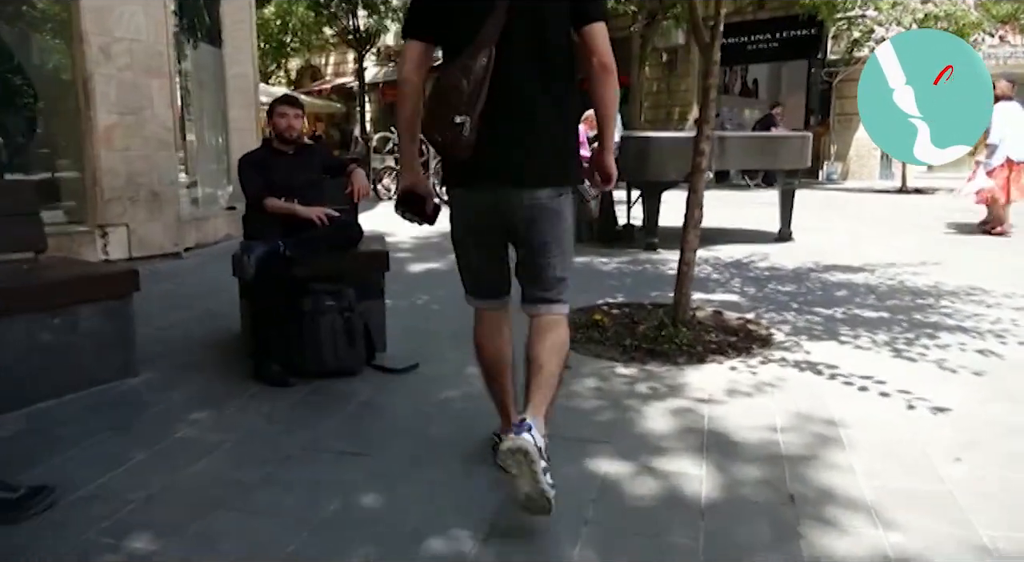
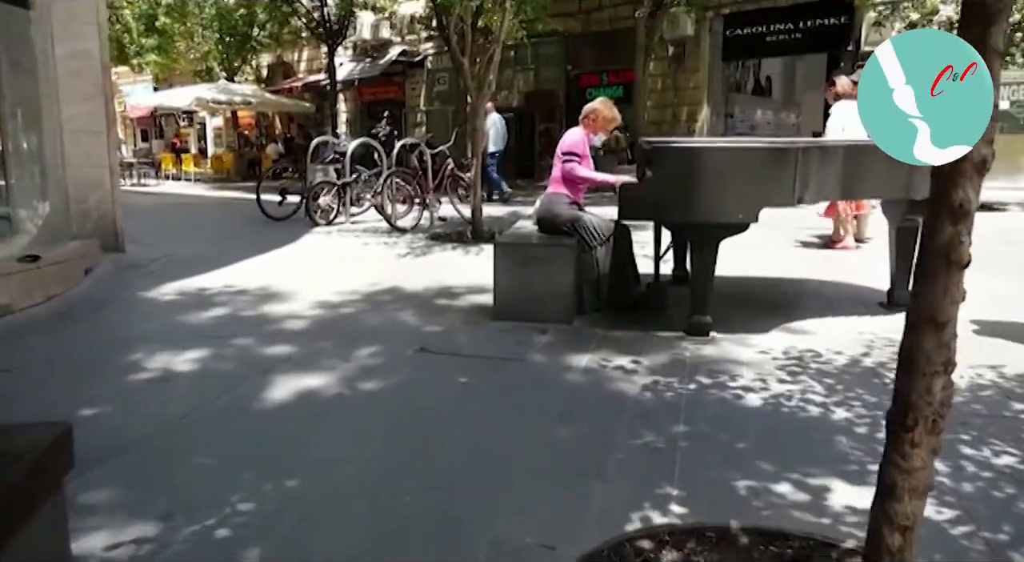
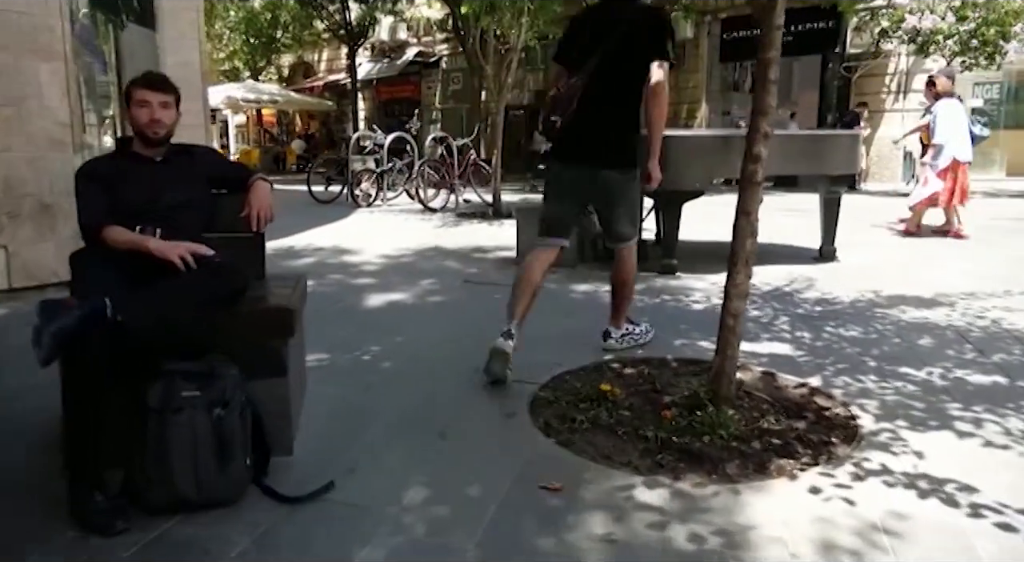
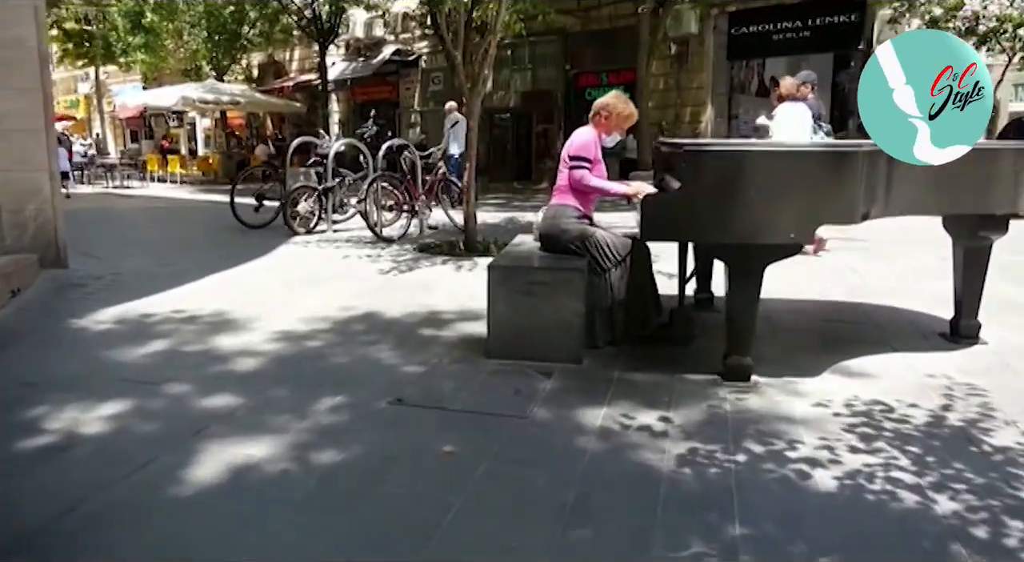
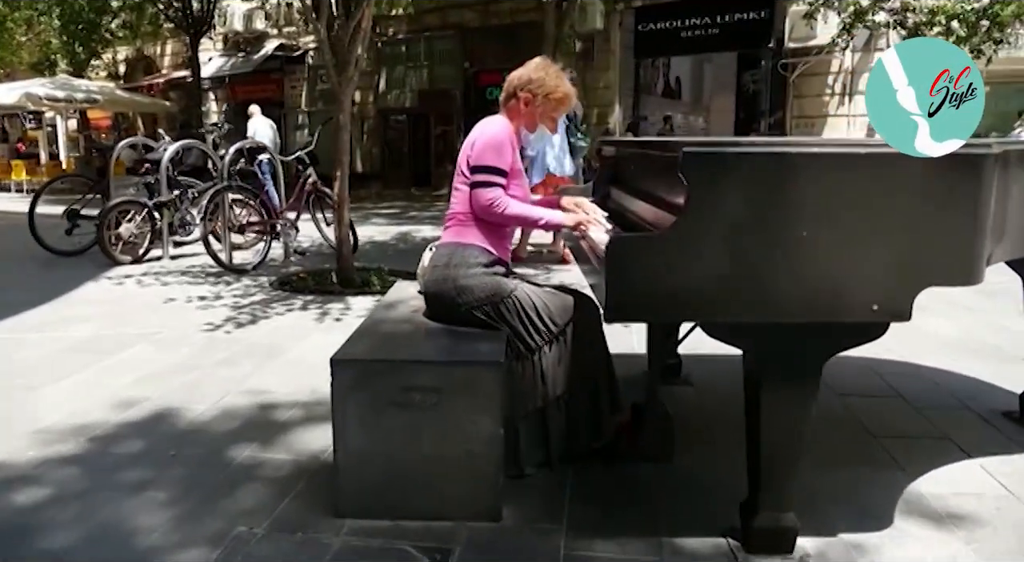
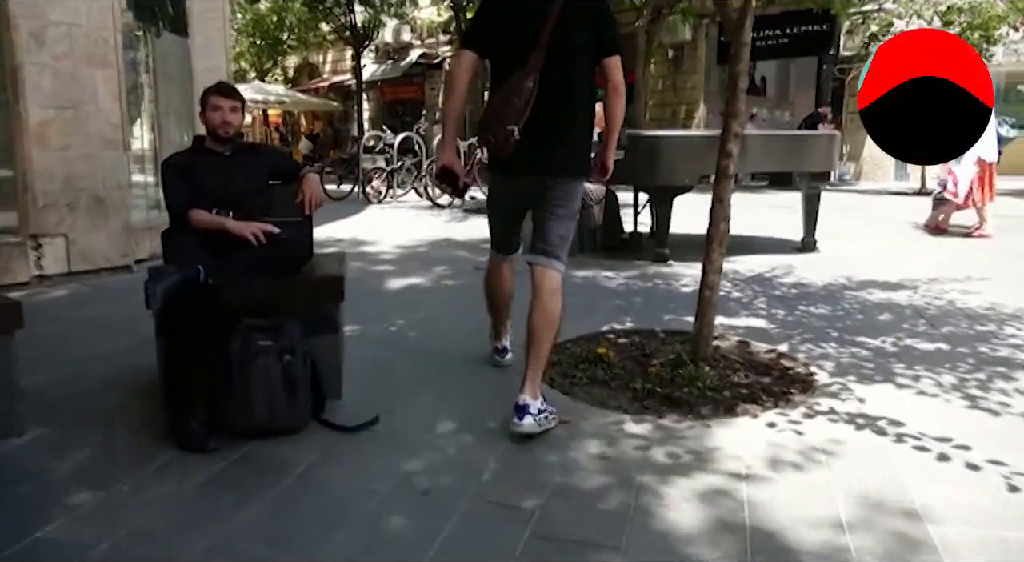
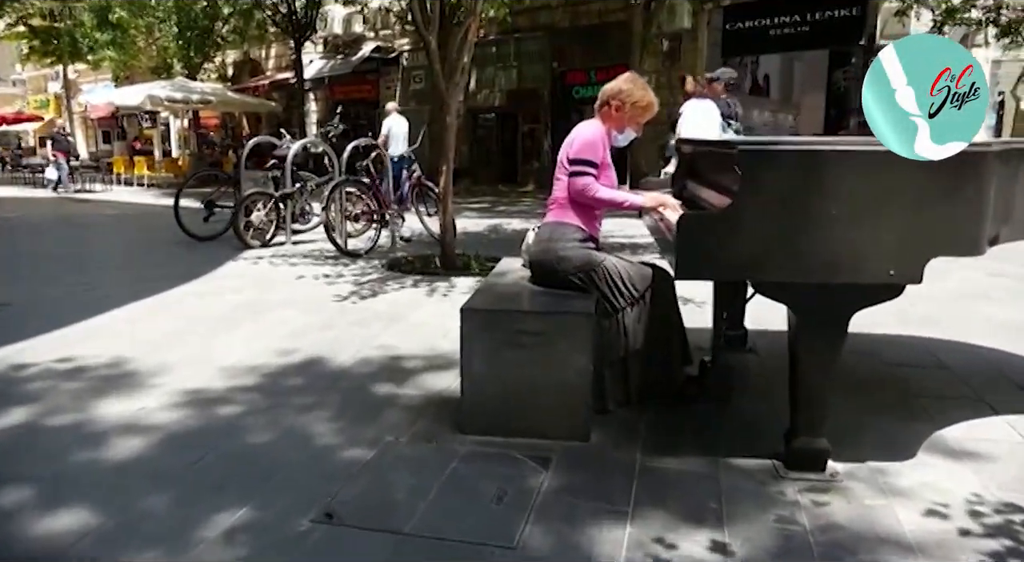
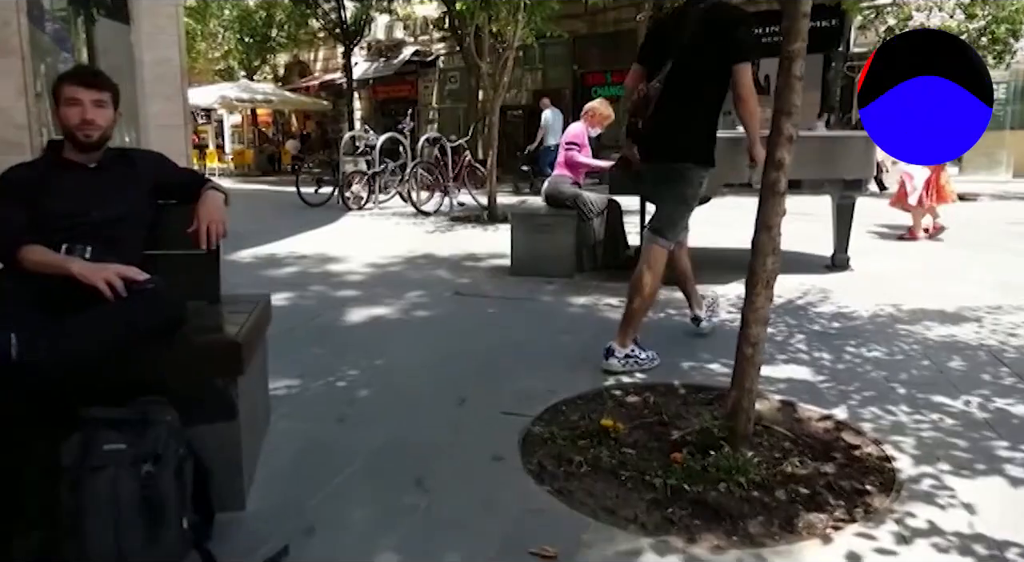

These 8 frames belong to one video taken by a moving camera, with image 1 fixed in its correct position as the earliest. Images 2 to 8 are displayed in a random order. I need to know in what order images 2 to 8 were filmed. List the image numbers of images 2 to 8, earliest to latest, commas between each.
6, 3, 8, 2, 4, 7, 5
